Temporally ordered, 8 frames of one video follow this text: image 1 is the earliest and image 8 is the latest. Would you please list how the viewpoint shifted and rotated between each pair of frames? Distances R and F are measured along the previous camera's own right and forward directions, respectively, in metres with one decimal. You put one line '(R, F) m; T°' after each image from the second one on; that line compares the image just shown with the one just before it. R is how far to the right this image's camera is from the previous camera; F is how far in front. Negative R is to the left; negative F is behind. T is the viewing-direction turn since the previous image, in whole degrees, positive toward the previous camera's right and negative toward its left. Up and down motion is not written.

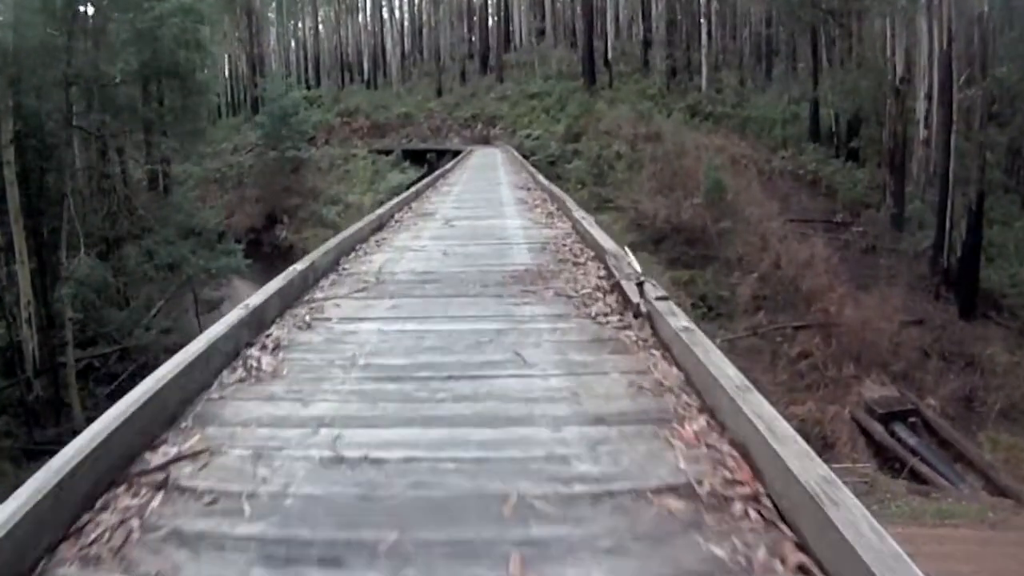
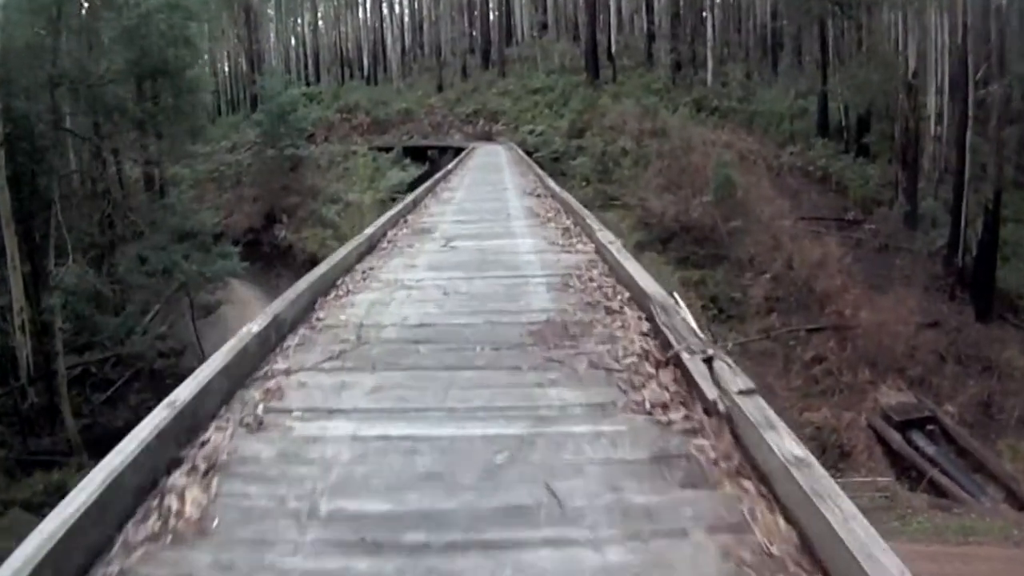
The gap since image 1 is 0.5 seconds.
(0.0, +0.5) m; 0°
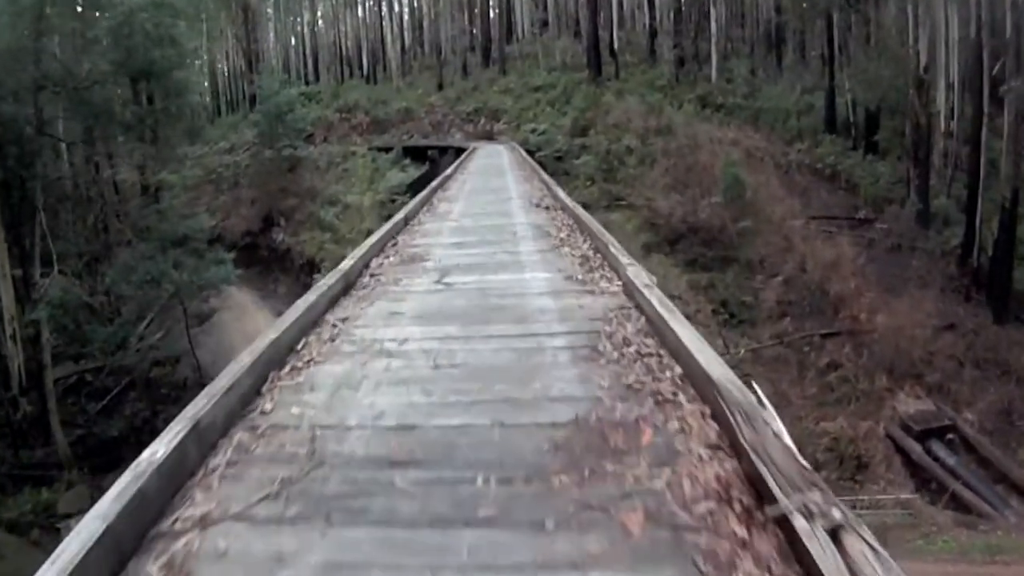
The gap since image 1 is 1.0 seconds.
(0.0, +0.5) m; 0°
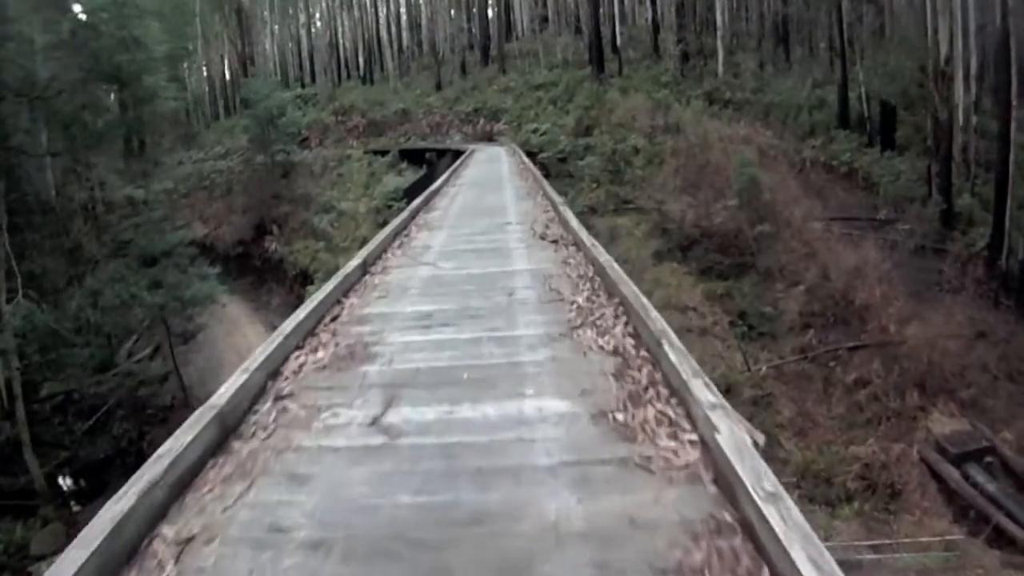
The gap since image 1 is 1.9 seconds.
(0.0, +1.0) m; 0°
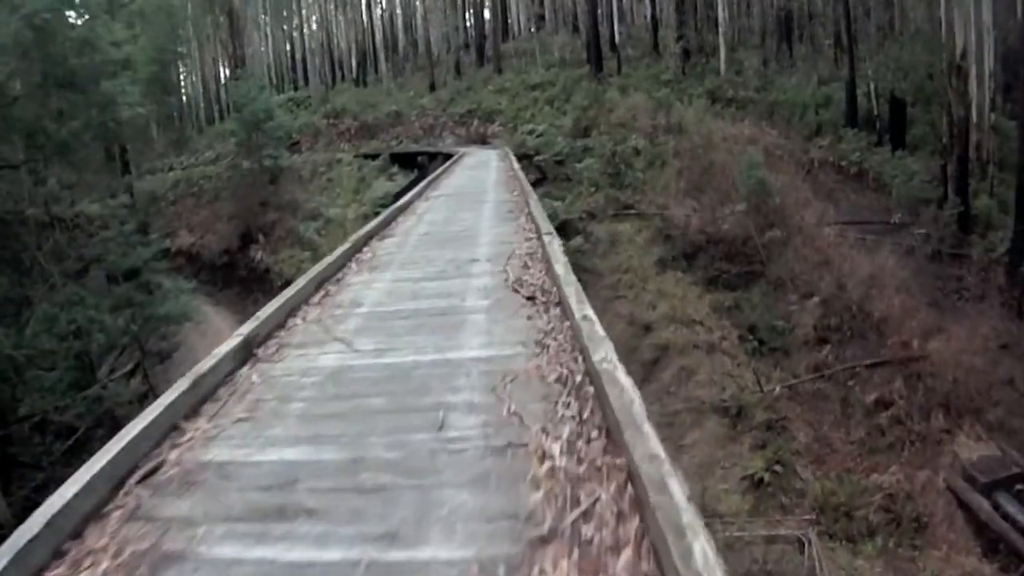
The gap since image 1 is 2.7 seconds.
(+0.1, +0.9) m; 0°
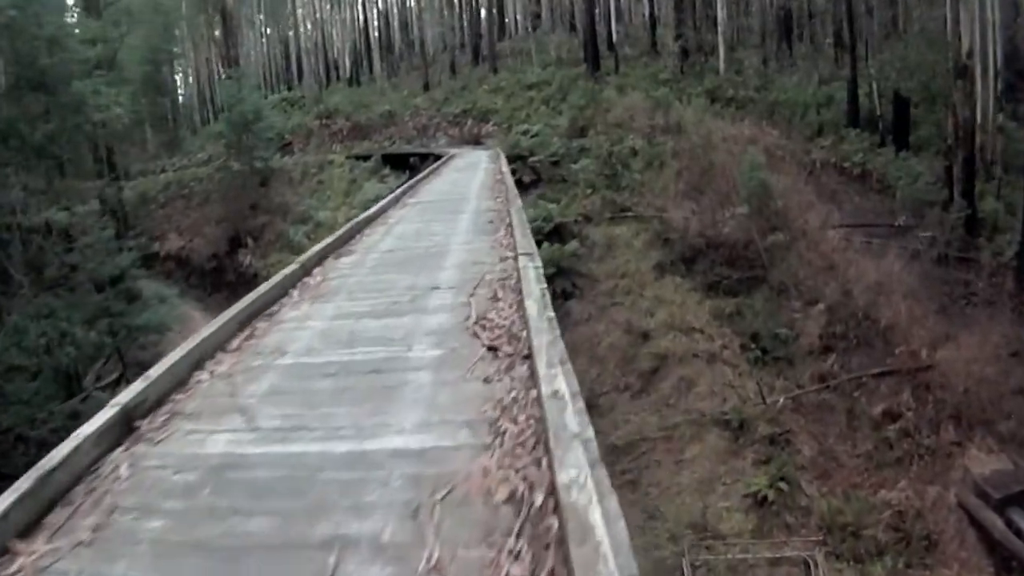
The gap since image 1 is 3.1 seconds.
(+0.1, +0.5) m; 0°
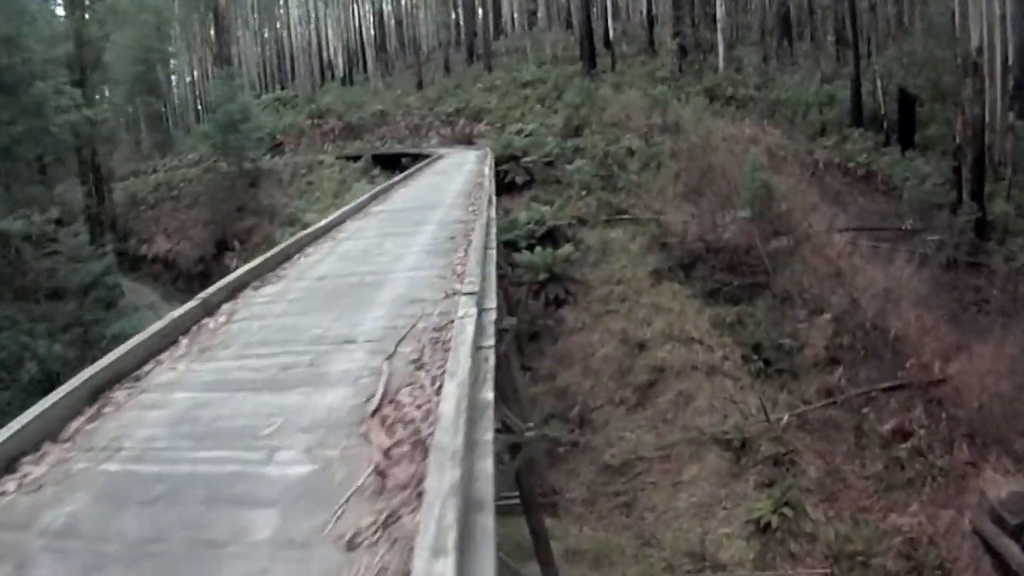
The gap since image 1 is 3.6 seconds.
(+0.1, +0.6) m; 0°
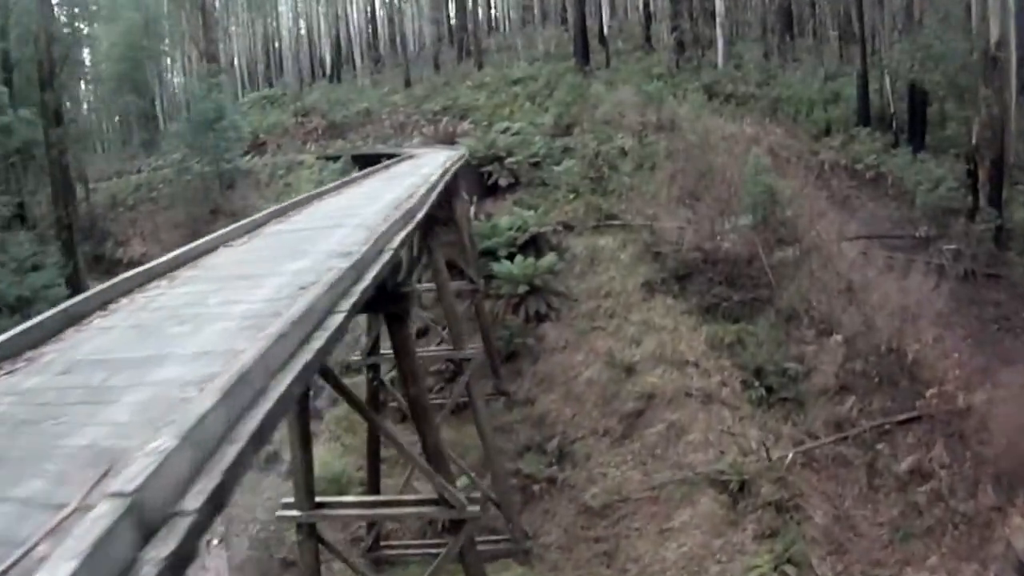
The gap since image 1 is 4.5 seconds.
(+0.2, +1.2) m; 0°
